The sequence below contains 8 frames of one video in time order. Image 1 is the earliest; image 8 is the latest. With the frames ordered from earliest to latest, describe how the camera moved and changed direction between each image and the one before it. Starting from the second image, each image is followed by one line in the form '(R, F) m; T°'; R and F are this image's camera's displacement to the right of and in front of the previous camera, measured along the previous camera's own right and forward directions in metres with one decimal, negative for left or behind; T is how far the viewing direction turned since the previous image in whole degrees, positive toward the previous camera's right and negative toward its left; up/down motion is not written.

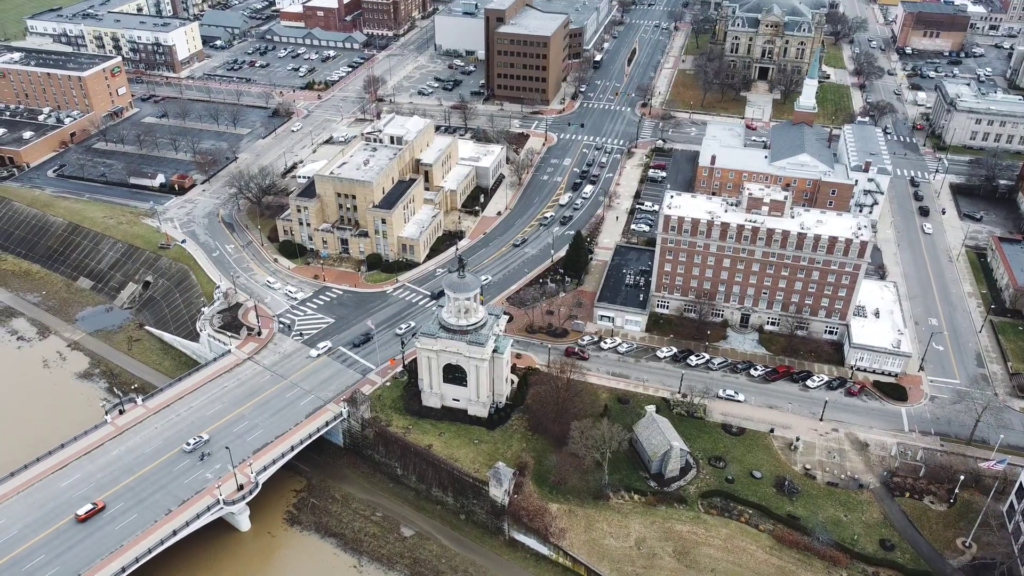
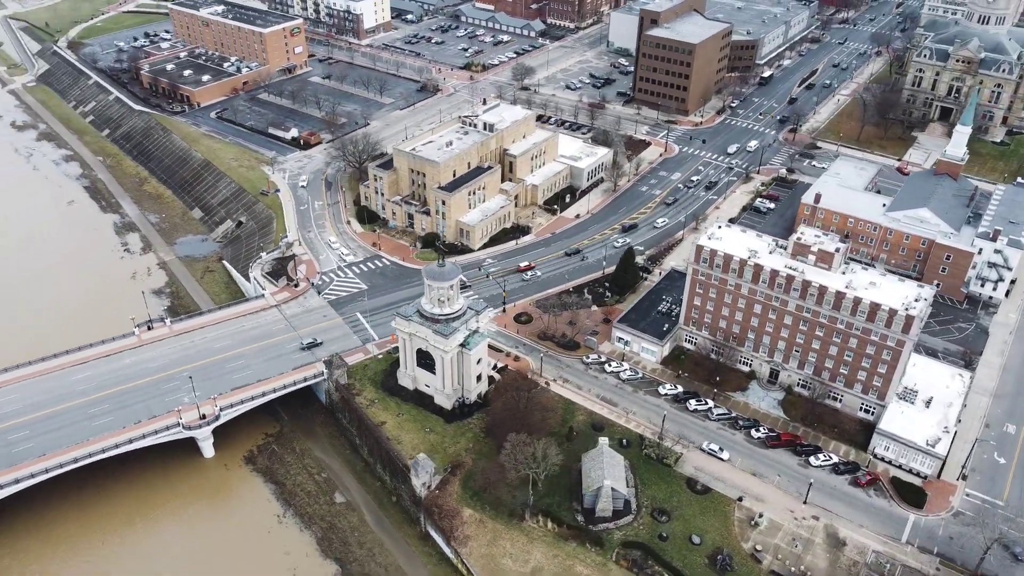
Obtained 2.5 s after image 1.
(+25.3, +5.2) m; -16°
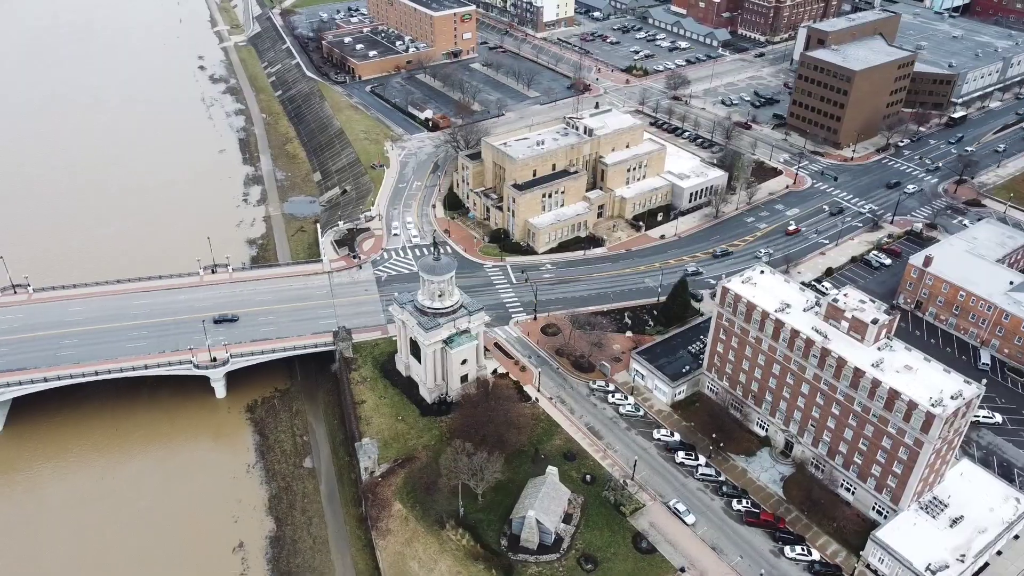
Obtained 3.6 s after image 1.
(+23.6, +5.8) m; -16°
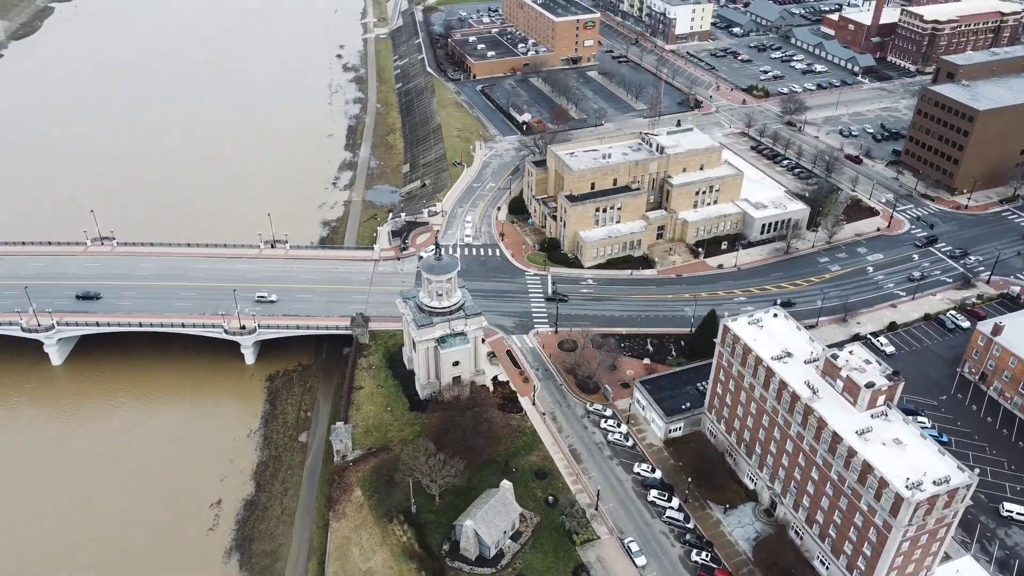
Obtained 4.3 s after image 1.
(+17.4, +2.2) m; -12°
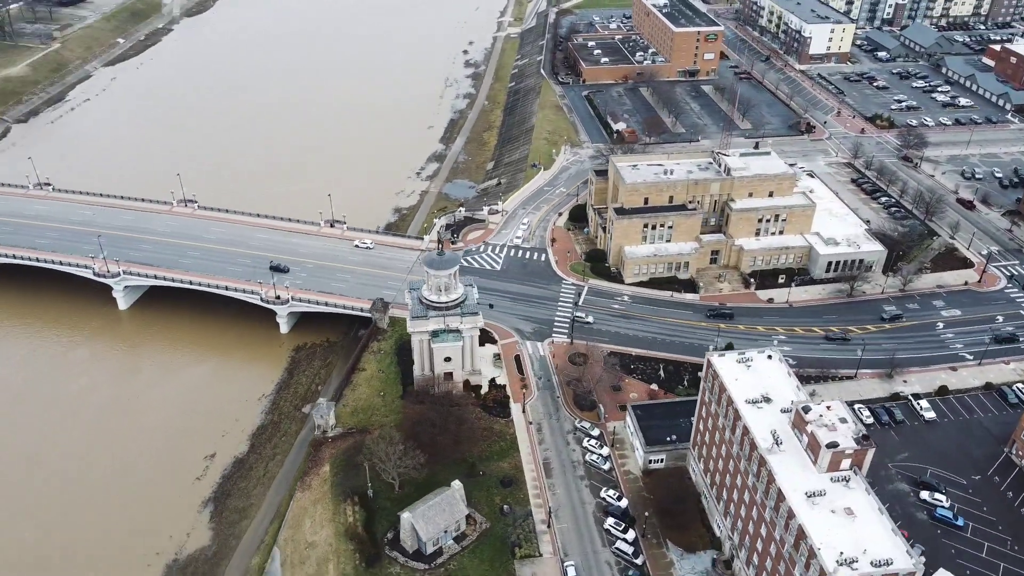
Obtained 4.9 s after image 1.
(+17.1, +2.3) m; -11°
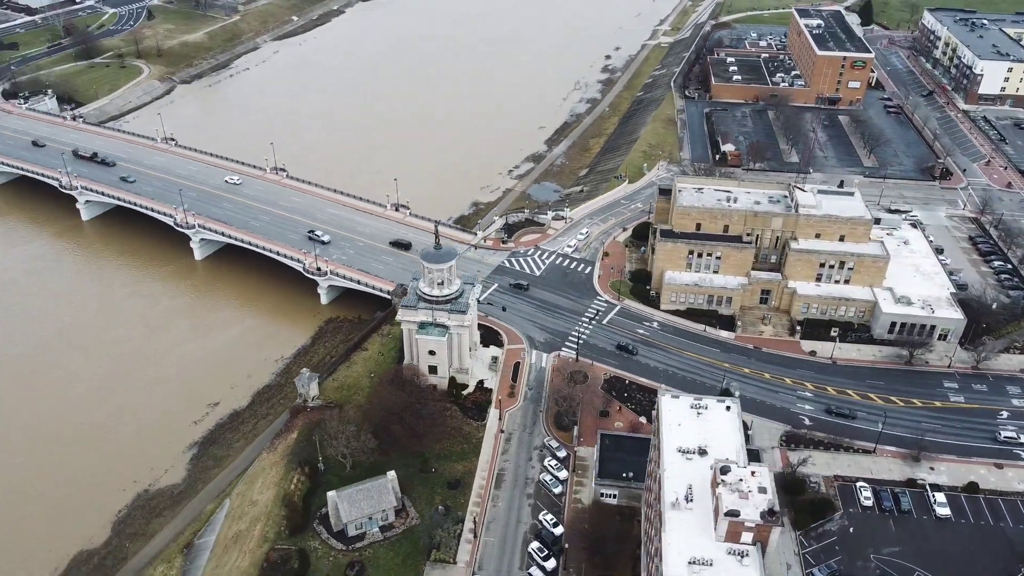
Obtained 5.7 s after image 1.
(+20.4, +3.7) m; -13°
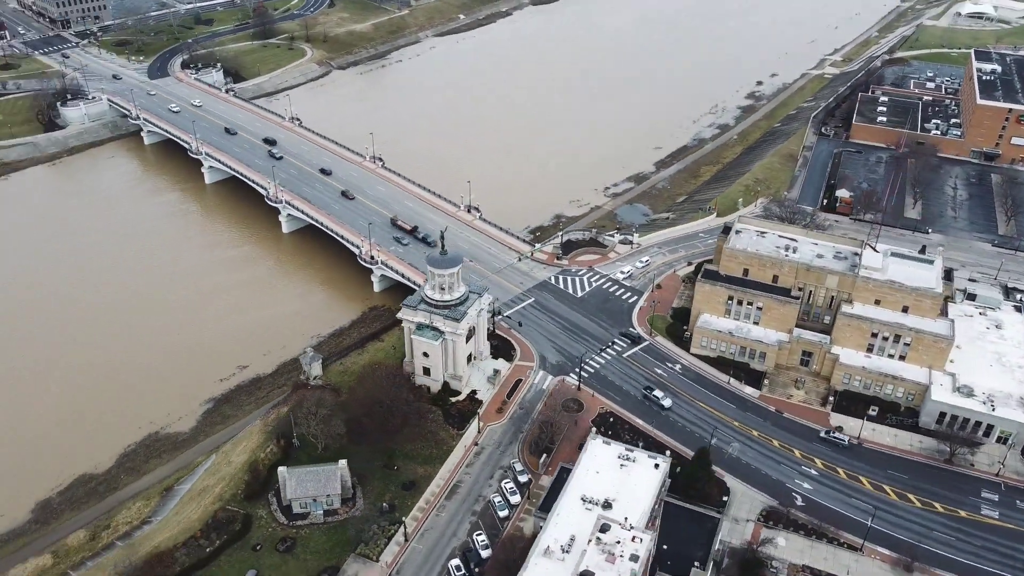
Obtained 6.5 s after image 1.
(+20.2, +2.9) m; -13°
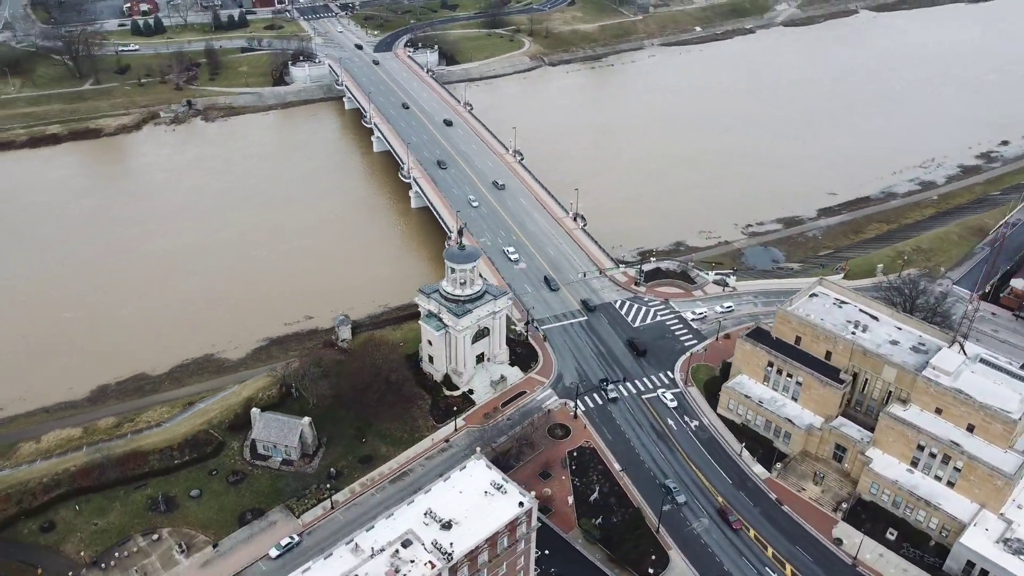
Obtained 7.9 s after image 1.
(+27.6, +6.2) m; -19°
